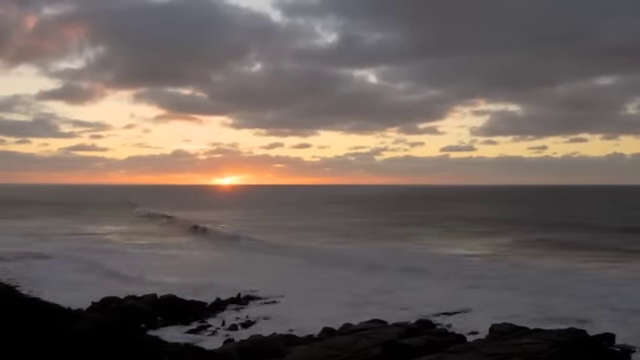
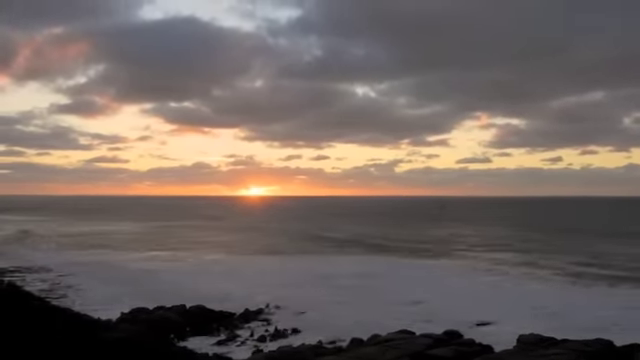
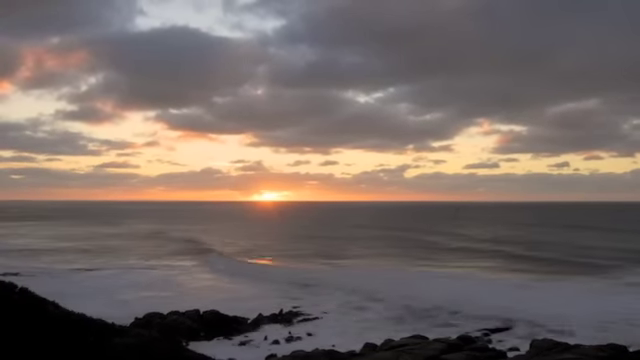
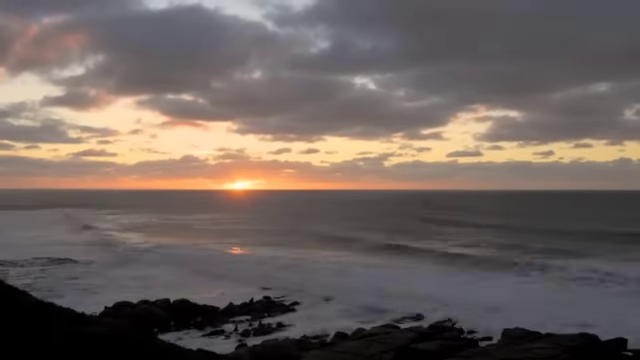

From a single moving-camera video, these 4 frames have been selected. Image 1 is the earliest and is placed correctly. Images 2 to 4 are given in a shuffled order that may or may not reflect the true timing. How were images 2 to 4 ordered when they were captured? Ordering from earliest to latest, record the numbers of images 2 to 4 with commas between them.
4, 2, 3
